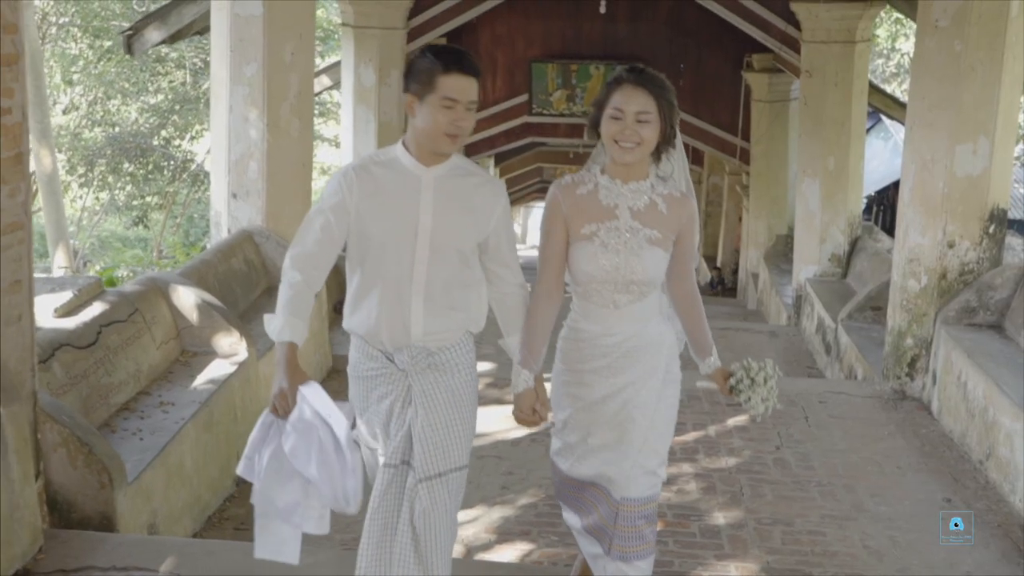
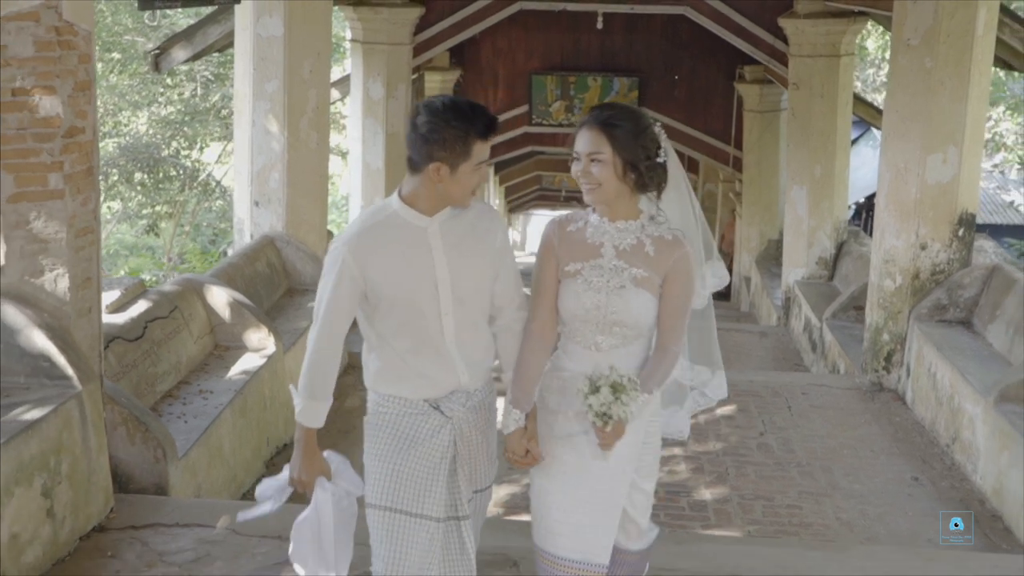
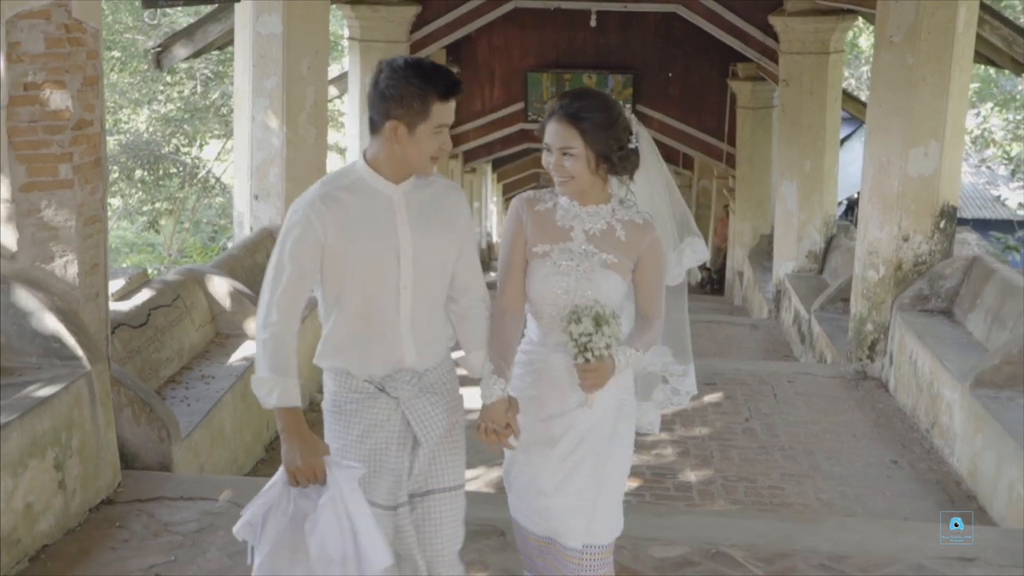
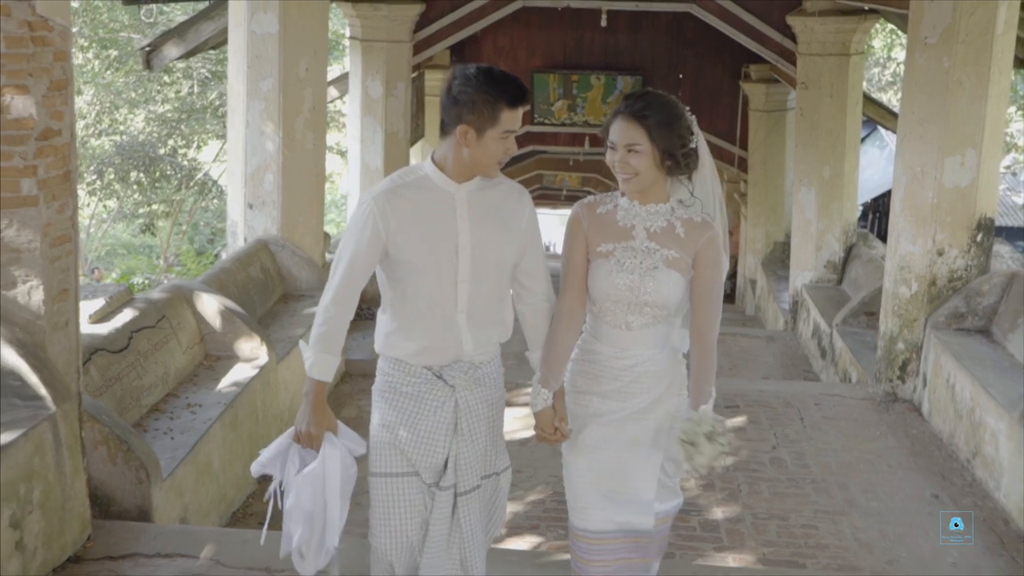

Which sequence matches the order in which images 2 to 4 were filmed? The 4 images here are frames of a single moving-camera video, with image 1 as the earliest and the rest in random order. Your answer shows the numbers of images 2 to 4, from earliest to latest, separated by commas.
4, 2, 3
